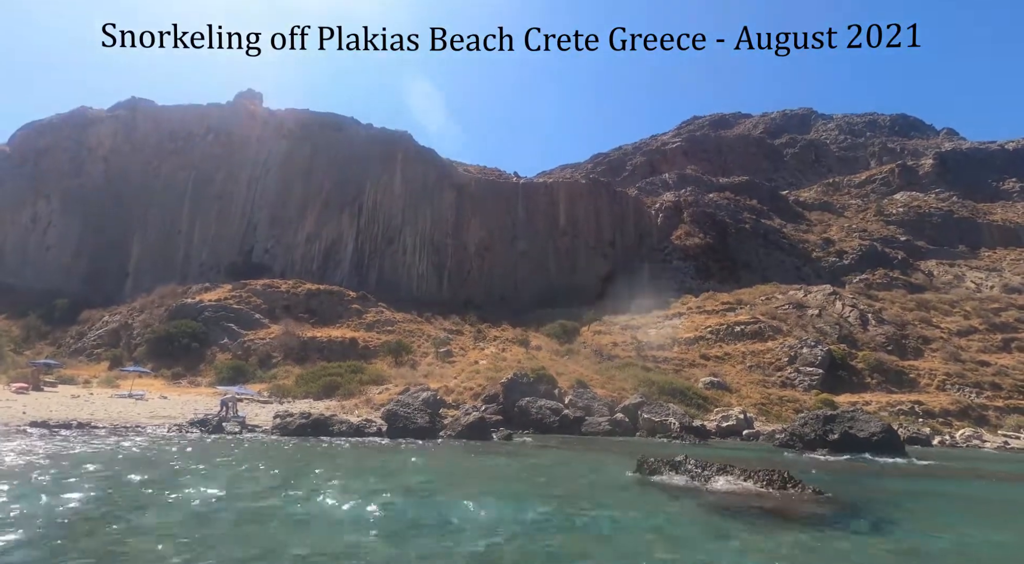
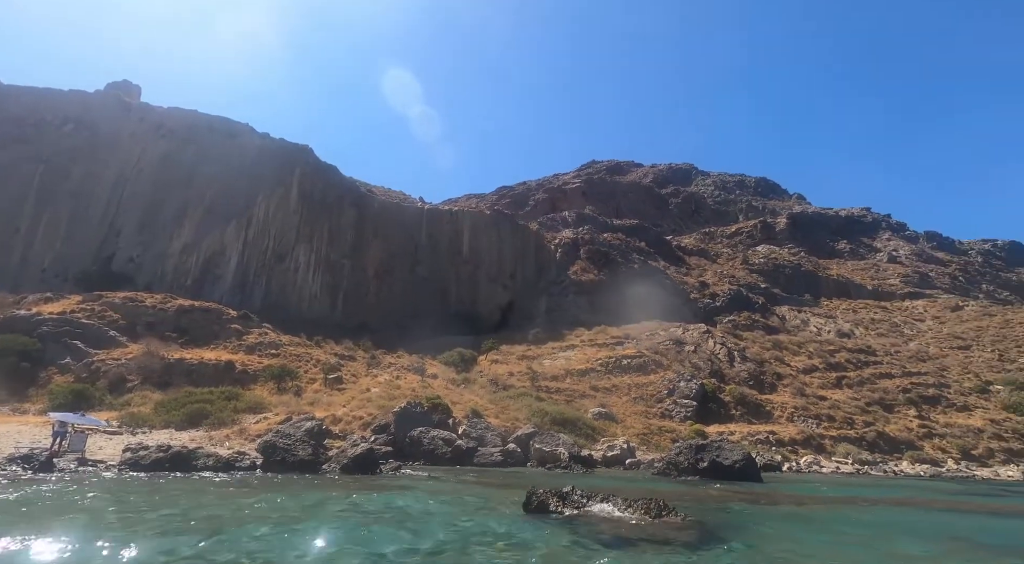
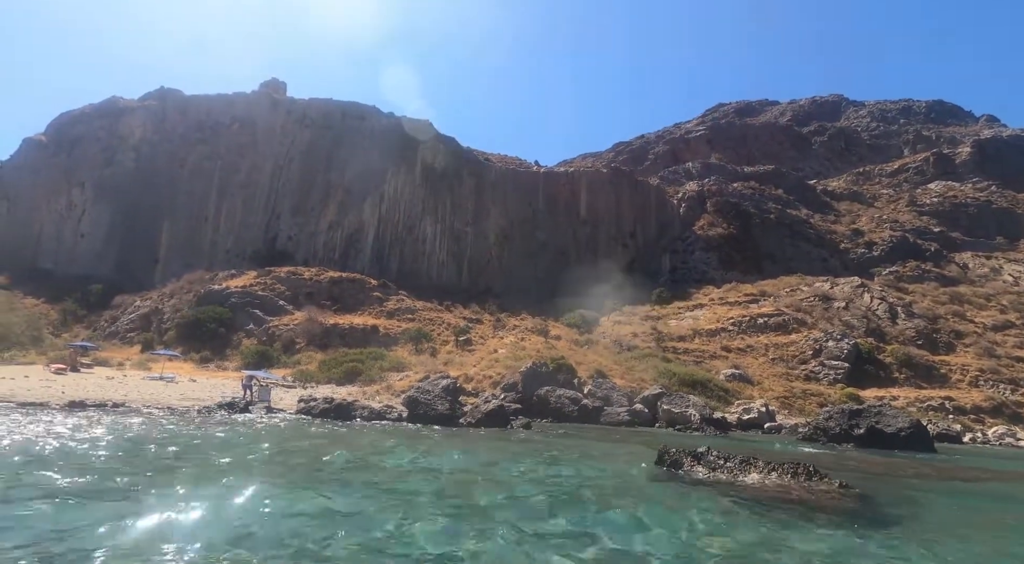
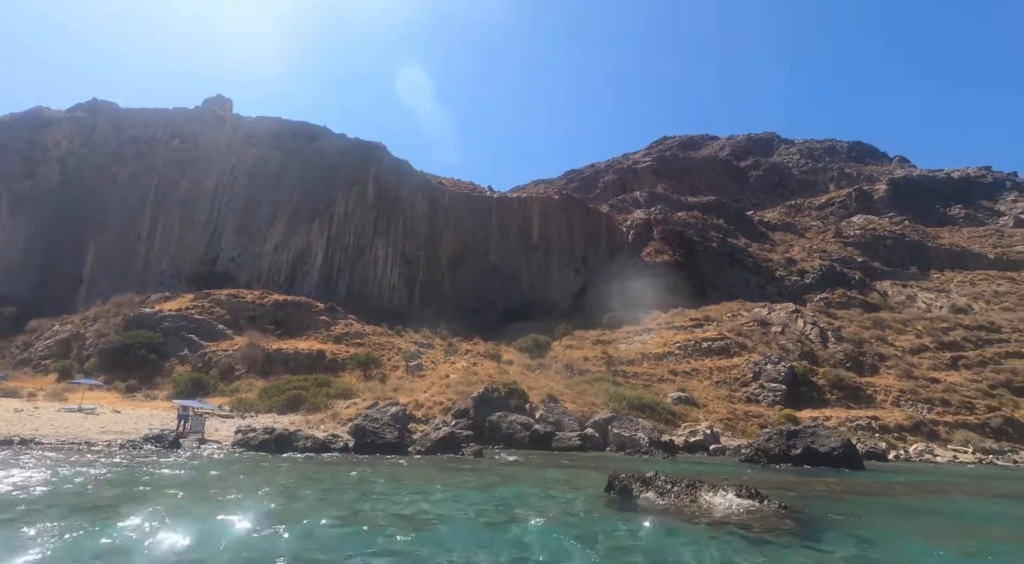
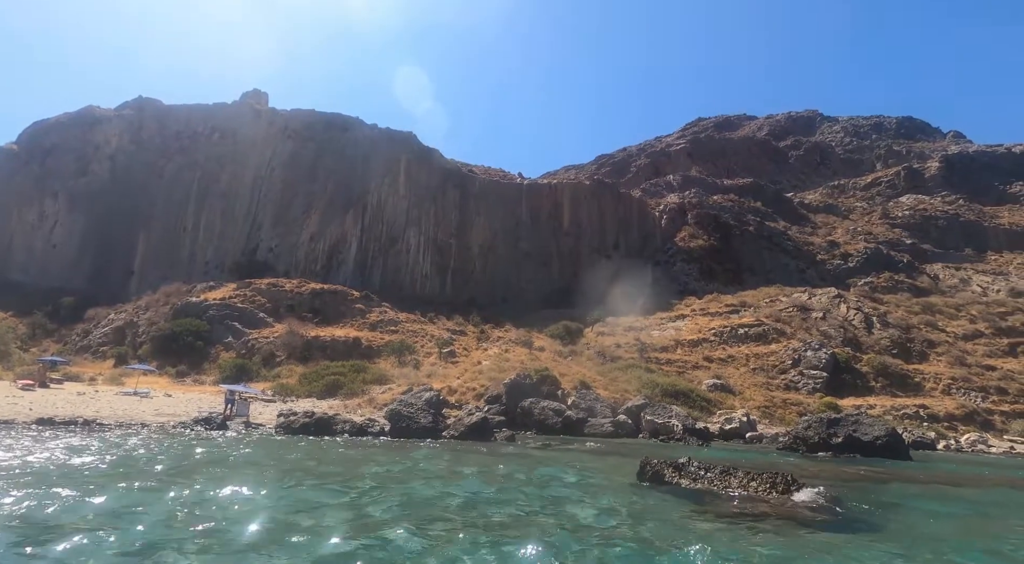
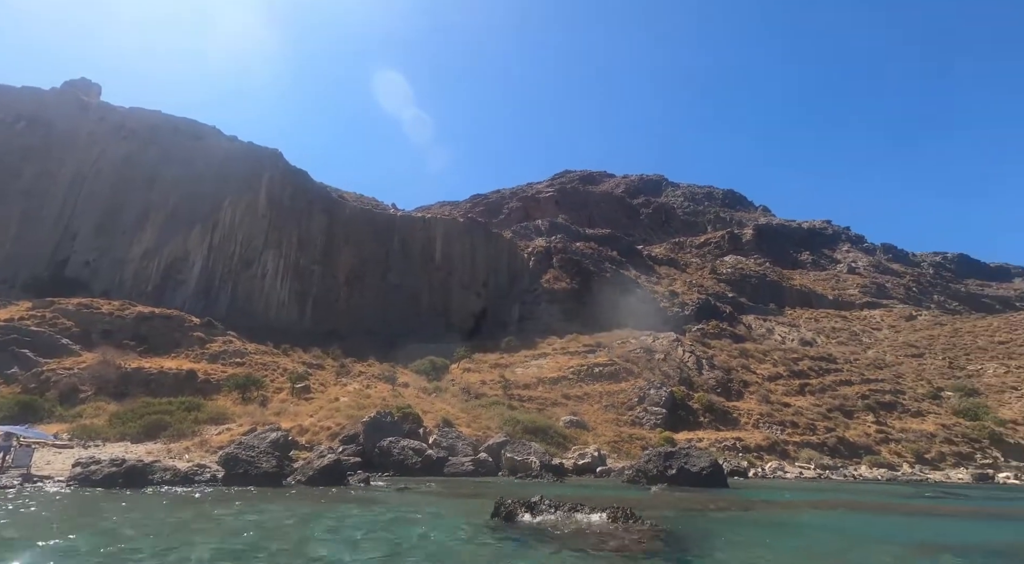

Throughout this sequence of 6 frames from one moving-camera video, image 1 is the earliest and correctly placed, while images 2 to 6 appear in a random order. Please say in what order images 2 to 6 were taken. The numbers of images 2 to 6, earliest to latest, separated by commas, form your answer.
3, 5, 4, 2, 6
